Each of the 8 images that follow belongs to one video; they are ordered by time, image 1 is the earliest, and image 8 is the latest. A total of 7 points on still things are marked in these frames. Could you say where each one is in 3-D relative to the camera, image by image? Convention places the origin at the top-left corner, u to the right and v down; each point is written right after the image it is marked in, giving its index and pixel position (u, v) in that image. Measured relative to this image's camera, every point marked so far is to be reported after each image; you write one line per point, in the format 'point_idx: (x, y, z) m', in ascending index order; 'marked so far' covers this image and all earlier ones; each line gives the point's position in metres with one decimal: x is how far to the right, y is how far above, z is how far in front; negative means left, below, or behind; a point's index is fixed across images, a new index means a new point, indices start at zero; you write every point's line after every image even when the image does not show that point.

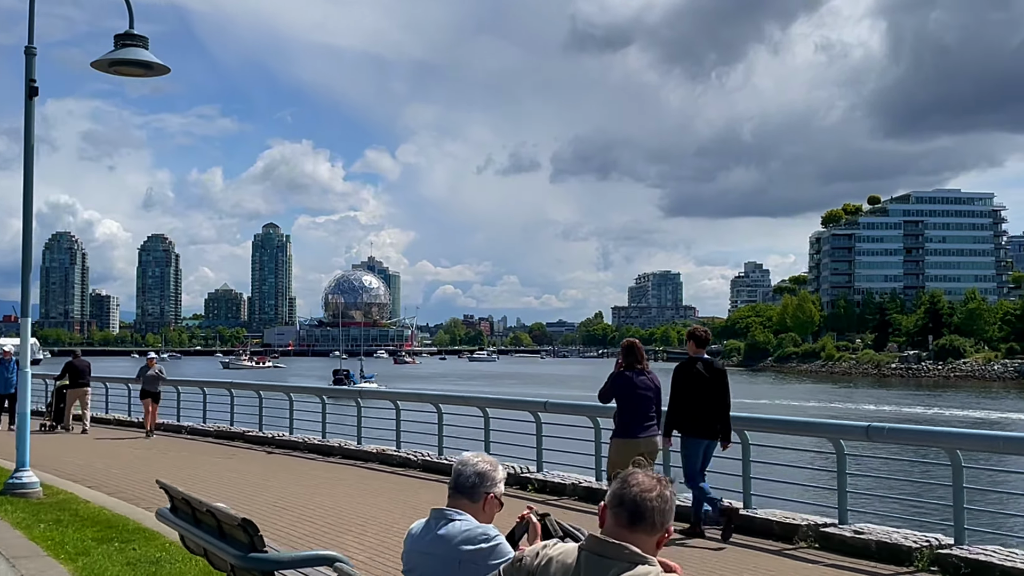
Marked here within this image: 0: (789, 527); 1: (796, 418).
0: (+2.1, -1.9, +7.8) m
1: (+2.3, -1.1, +8.1) m
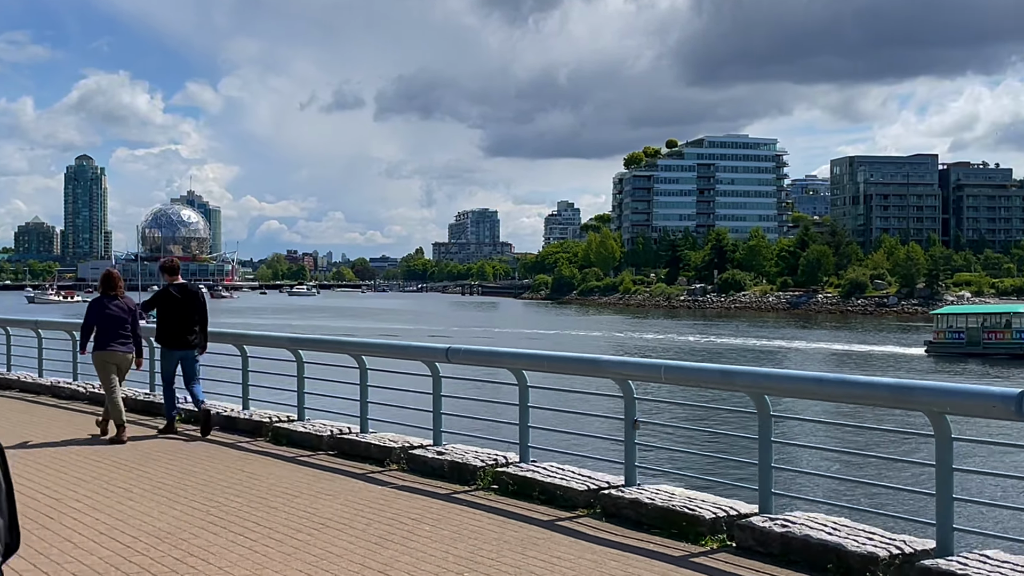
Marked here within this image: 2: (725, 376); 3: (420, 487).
0: (-1.0, -1.3, +7.6) m
1: (-0.9, -0.4, +7.9) m
2: (+1.1, -0.5, +5.1) m
3: (-0.6, -1.3, +6.7) m
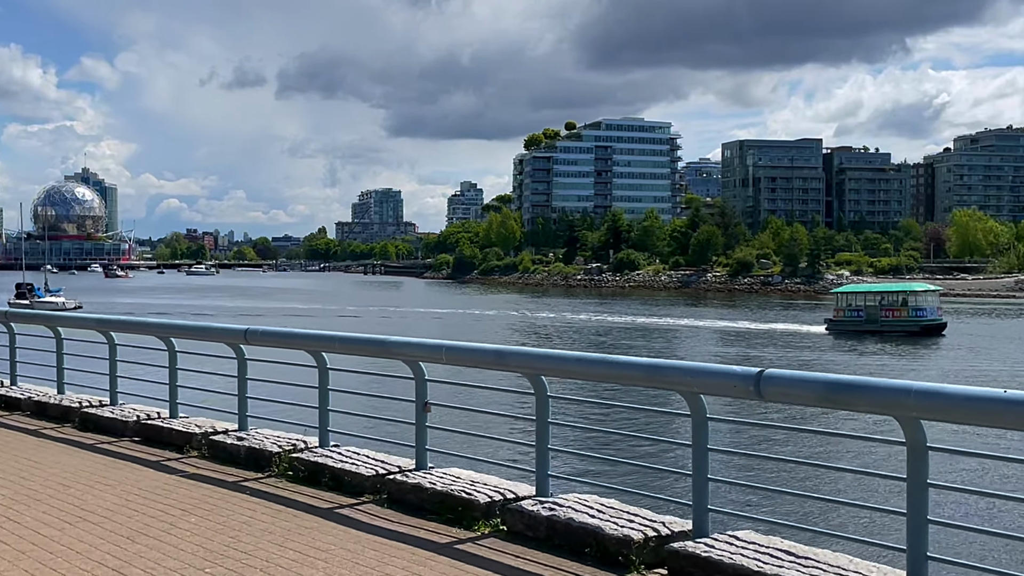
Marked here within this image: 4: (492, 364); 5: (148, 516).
0: (-2.4, -1.1, +7.3) m
1: (-2.4, -0.3, +7.6) m
2: (-0.1, -0.3, +4.9) m
3: (-1.9, -1.2, +6.4) m
4: (-0.1, -0.4, +5.0) m
5: (-1.9, -1.2, +5.2) m
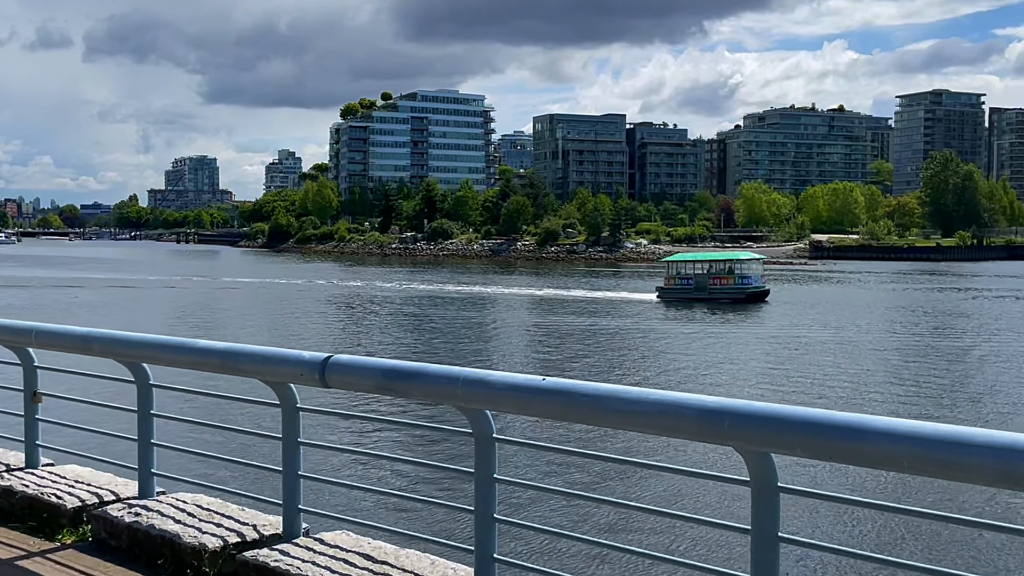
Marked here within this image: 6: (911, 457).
0: (-4.6, -0.9, +6.2) m
1: (-4.6, -0.1, +6.4) m
2: (-1.8, -0.2, +4.3) m
3: (-3.9, -1.1, +5.4) m
4: (-1.9, -0.3, +4.4) m
5: (-3.7, -1.1, +4.3) m
6: (+0.9, -0.4, +2.2) m
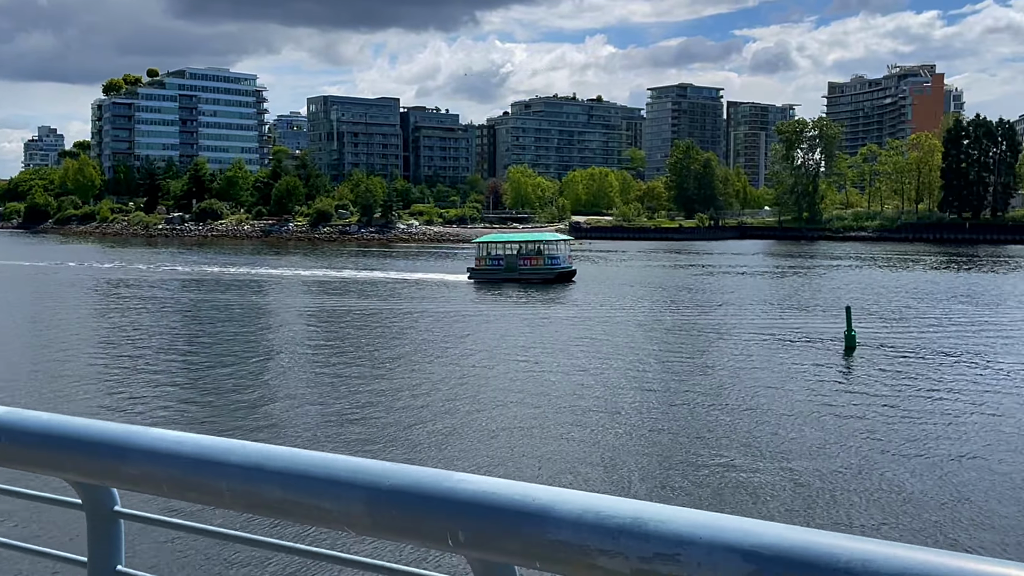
0: (-6.8, -0.9, +4.5) m
1: (-6.9, 0.0, +4.8) m
2: (-3.7, -0.2, +3.3) m
3: (-6.0, -1.0, +4.0) m
4: (-3.8, -0.2, +3.4) m
5: (-5.5, -1.1, +2.9) m
6: (-0.6, -0.3, +1.8) m
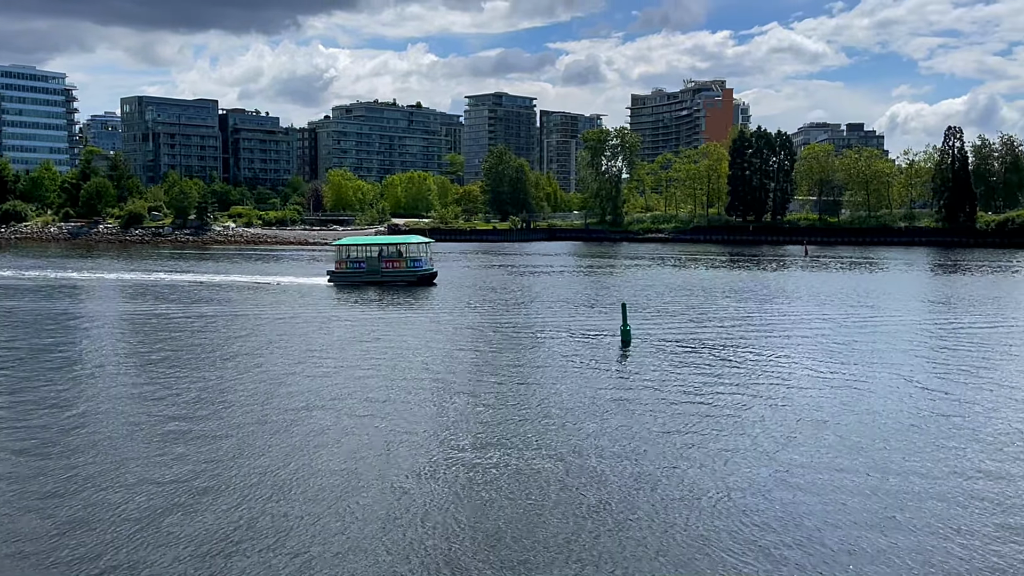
0: (-8.5, -0.3, +4.7) m
1: (-8.7, +0.5, +5.0) m
2: (-5.3, +0.4, +4.0) m
3: (-7.7, -0.5, +4.3) m
4: (-5.4, +0.3, +4.1) m
5: (-7.0, -0.5, +3.3) m
6: (-2.0, +0.3, +3.1) m
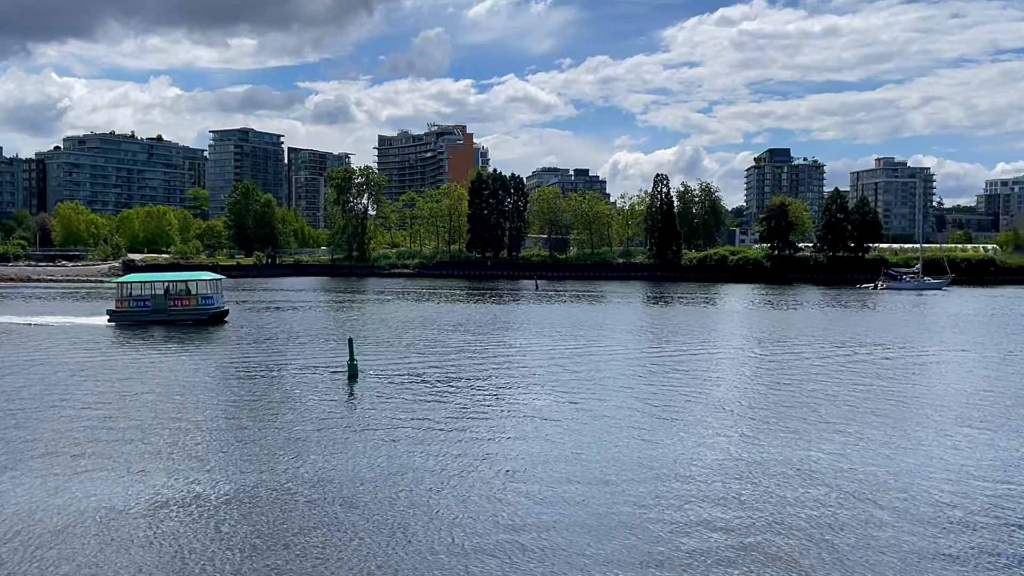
0: (-10.1, -0.4, +5.1) m
1: (-10.2, +0.4, +5.3) m
2: (-6.7, +0.4, +5.2) m
3: (-9.1, -0.5, +4.9) m
4: (-6.9, +0.3, +5.3) m
5: (-8.2, -0.5, +4.1) m
6: (-3.3, +0.3, +5.1) m
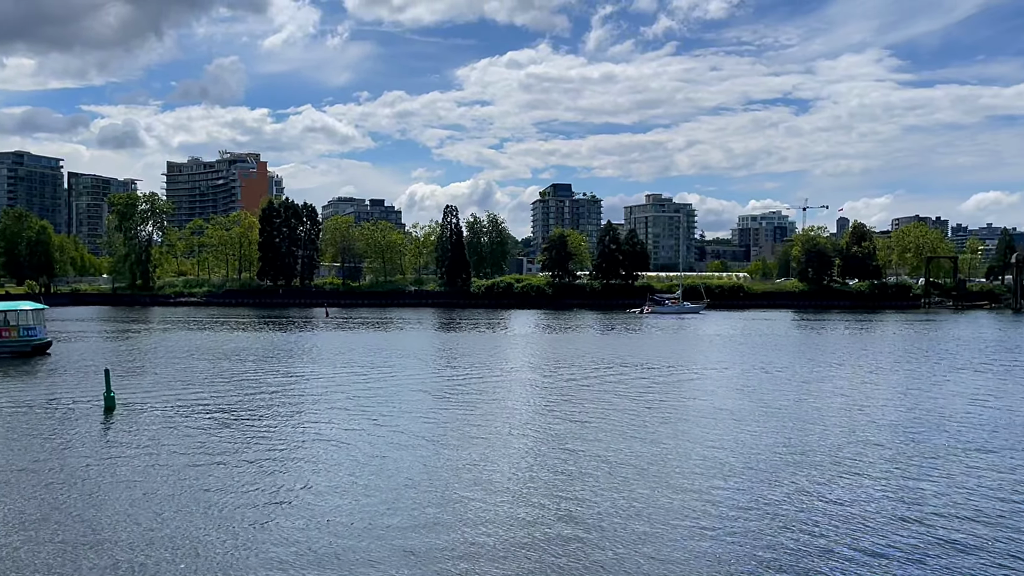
0: (-11.6, -0.3, +5.4) m
1: (-11.9, +0.5, +5.7) m
2: (-8.4, +0.4, +6.3) m
3: (-10.7, -0.4, +5.4) m
4: (-8.5, +0.4, +6.3) m
5: (-9.6, -0.4, +4.8) m
6: (-5.0, +0.3, +6.8) m
